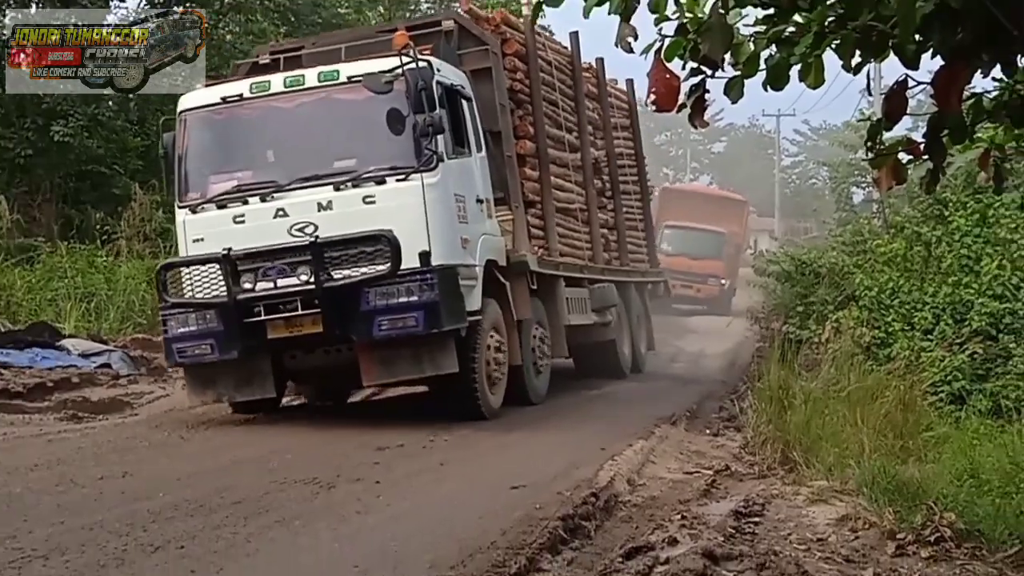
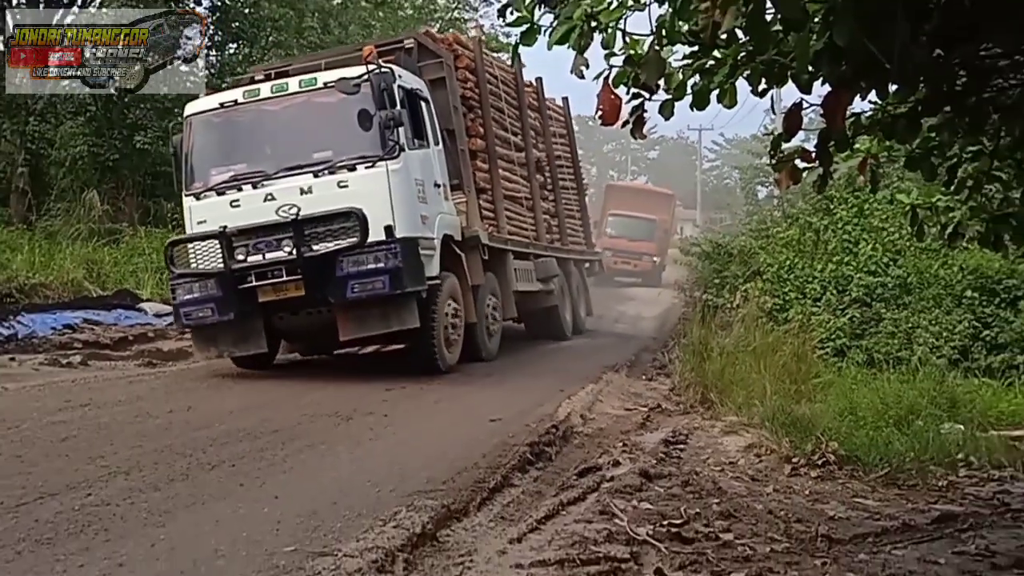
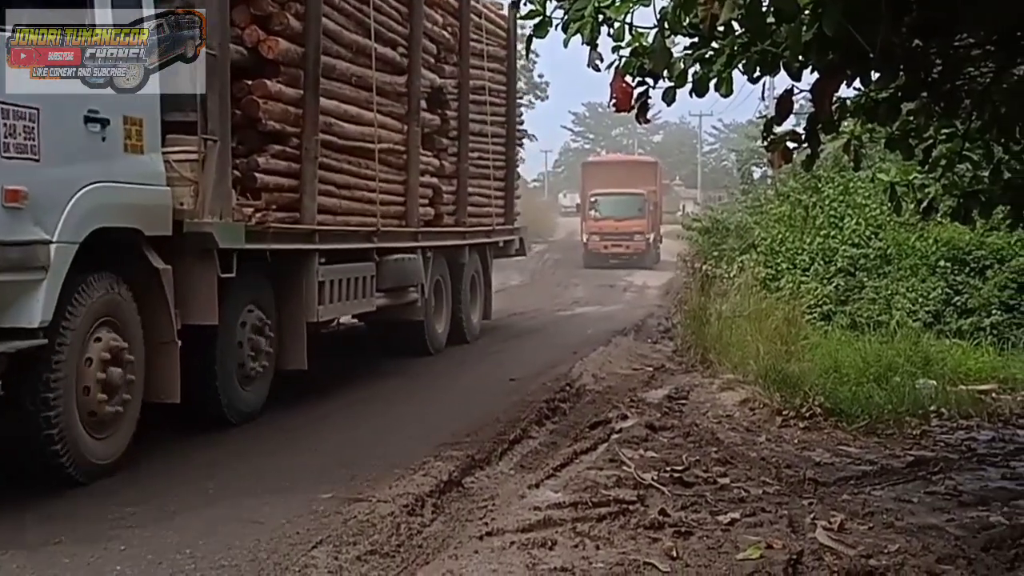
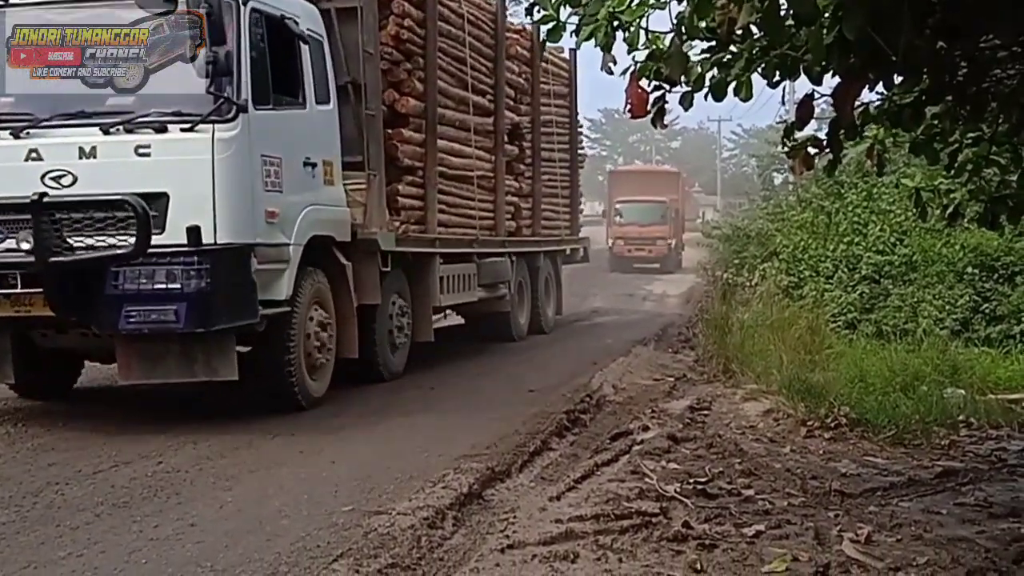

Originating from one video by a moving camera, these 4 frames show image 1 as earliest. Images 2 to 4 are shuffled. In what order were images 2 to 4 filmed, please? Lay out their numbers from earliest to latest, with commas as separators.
2, 4, 3
